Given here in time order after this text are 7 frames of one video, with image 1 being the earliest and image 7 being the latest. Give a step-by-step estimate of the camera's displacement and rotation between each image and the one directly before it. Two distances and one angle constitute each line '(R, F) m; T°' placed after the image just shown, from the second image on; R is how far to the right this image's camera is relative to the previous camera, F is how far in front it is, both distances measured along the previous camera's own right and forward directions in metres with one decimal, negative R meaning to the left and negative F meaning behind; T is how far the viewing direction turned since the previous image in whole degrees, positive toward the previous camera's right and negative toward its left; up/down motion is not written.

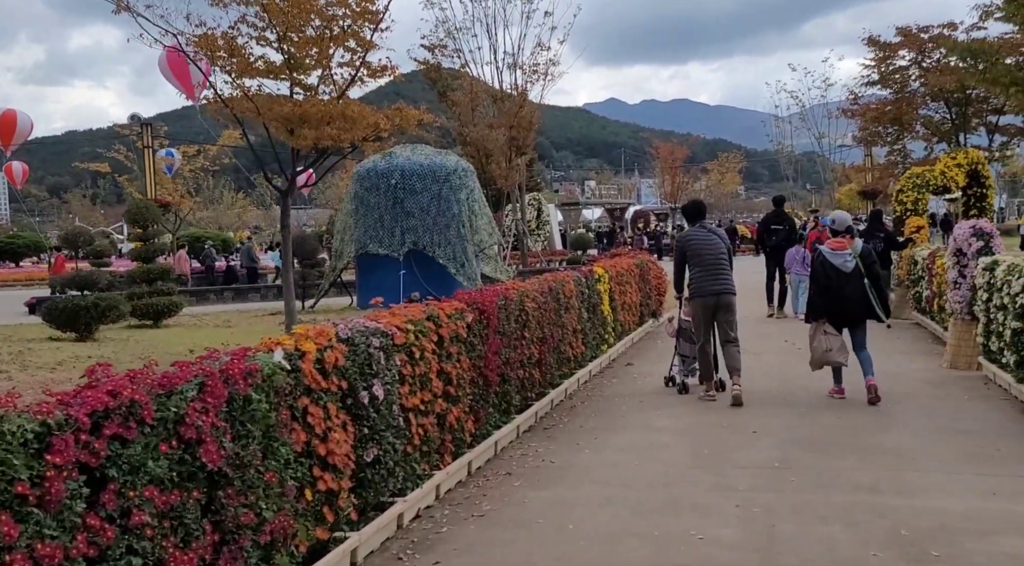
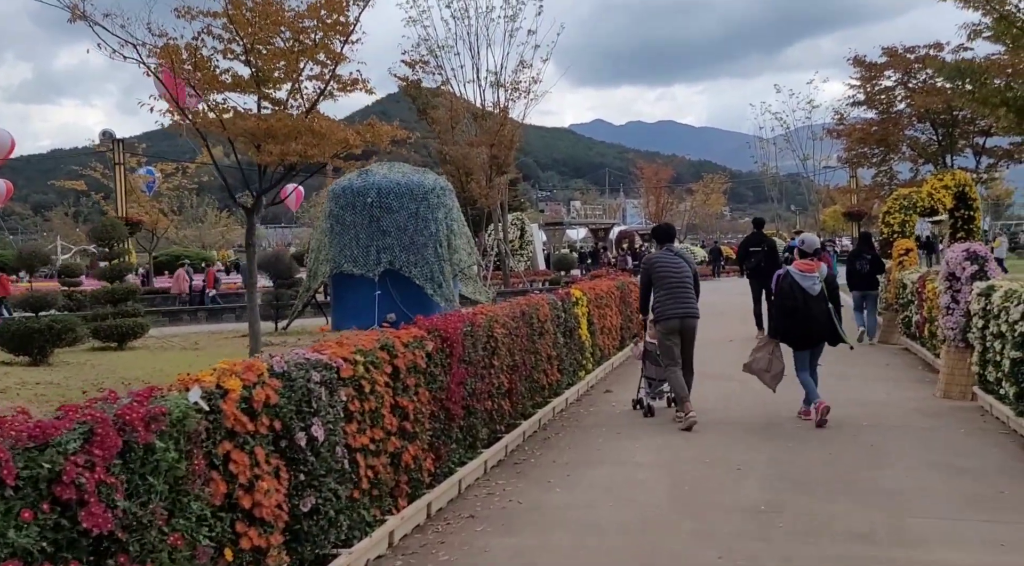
(+0.1, +0.5) m; +1°
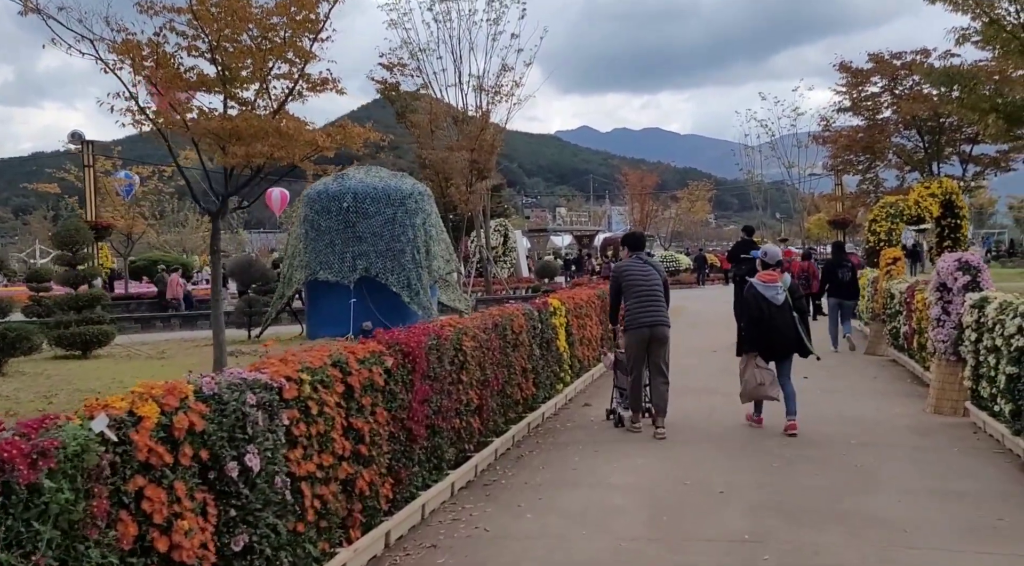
(+0.1, +0.5) m; +1°
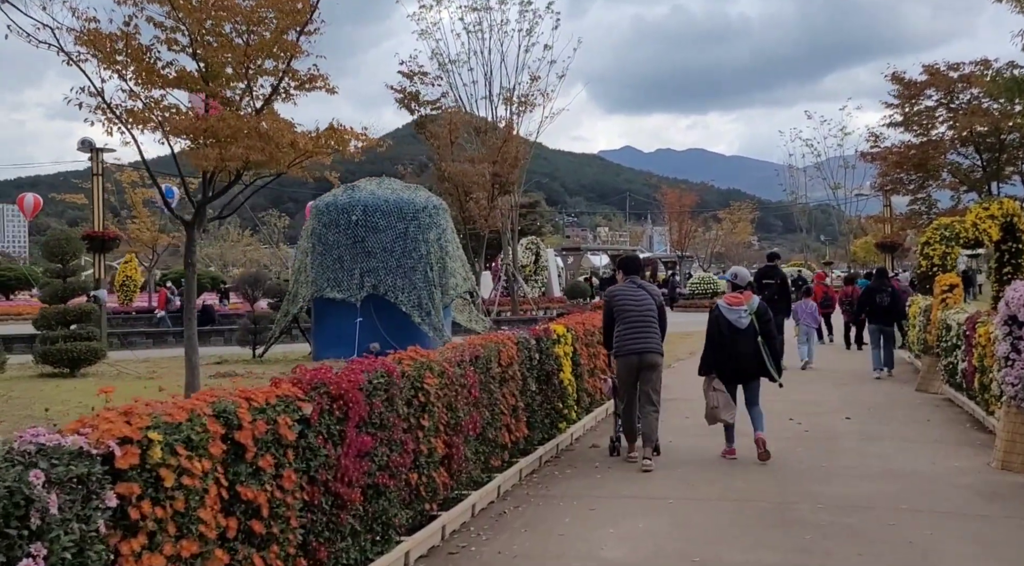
(+0.4, +1.3) m; -2°
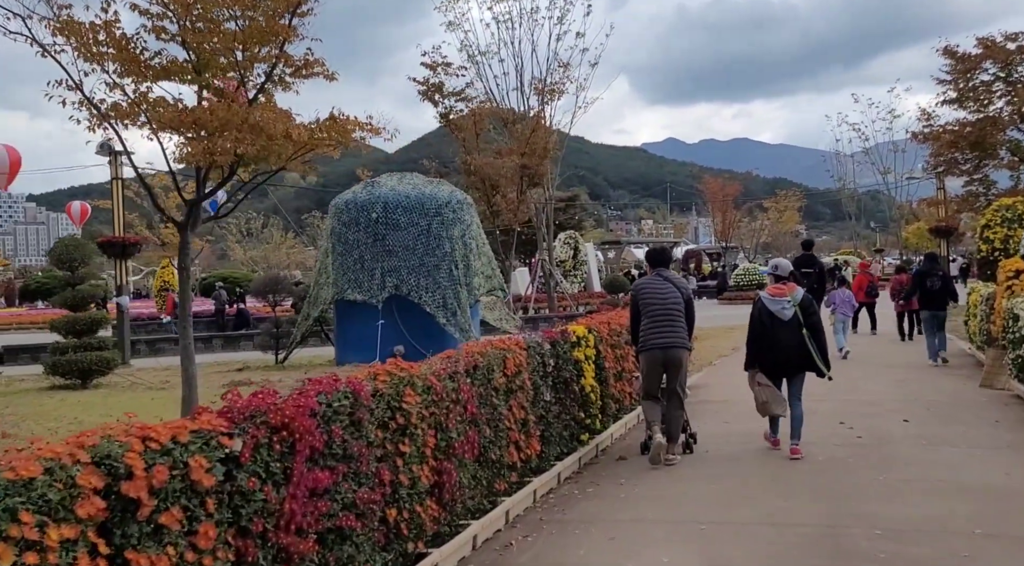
(+0.3, +0.9) m; -3°
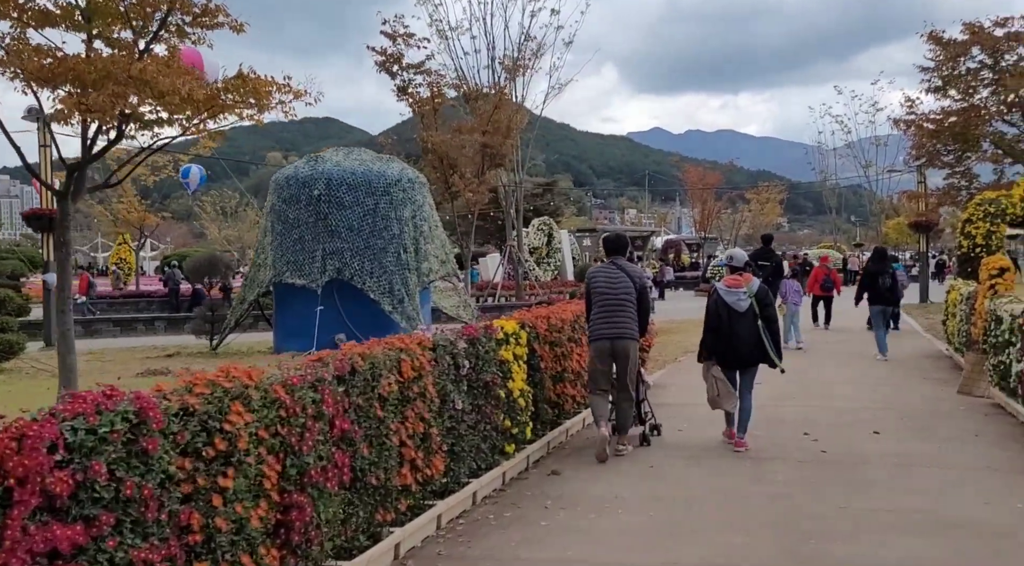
(+0.5, +1.2) m; +1°
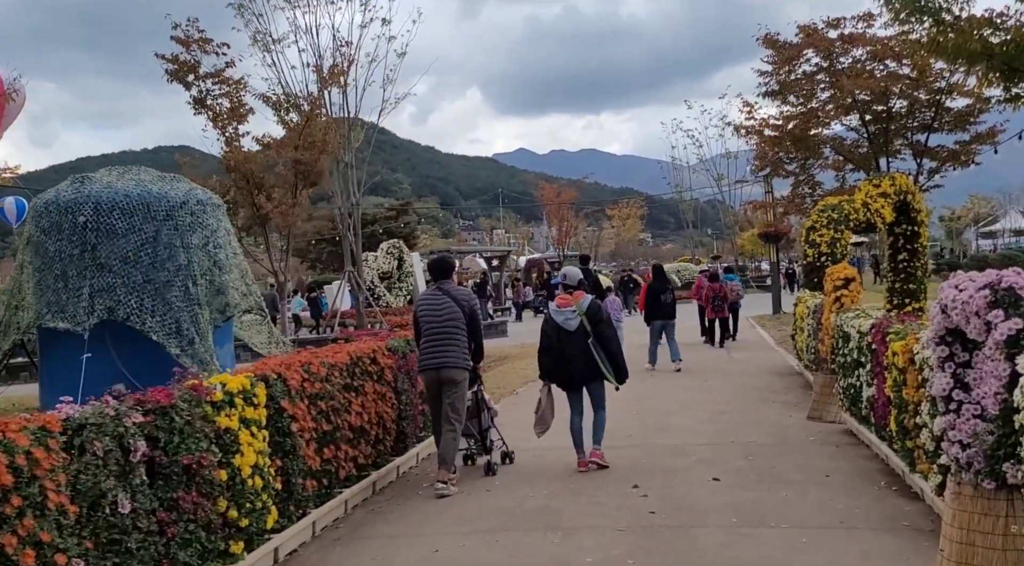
(+0.8, +1.7) m; +7°
